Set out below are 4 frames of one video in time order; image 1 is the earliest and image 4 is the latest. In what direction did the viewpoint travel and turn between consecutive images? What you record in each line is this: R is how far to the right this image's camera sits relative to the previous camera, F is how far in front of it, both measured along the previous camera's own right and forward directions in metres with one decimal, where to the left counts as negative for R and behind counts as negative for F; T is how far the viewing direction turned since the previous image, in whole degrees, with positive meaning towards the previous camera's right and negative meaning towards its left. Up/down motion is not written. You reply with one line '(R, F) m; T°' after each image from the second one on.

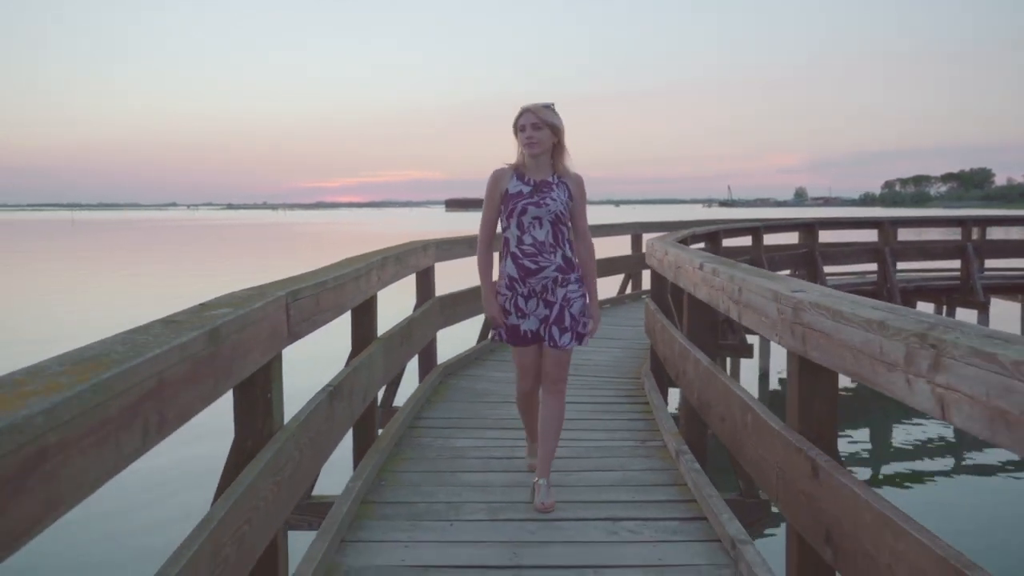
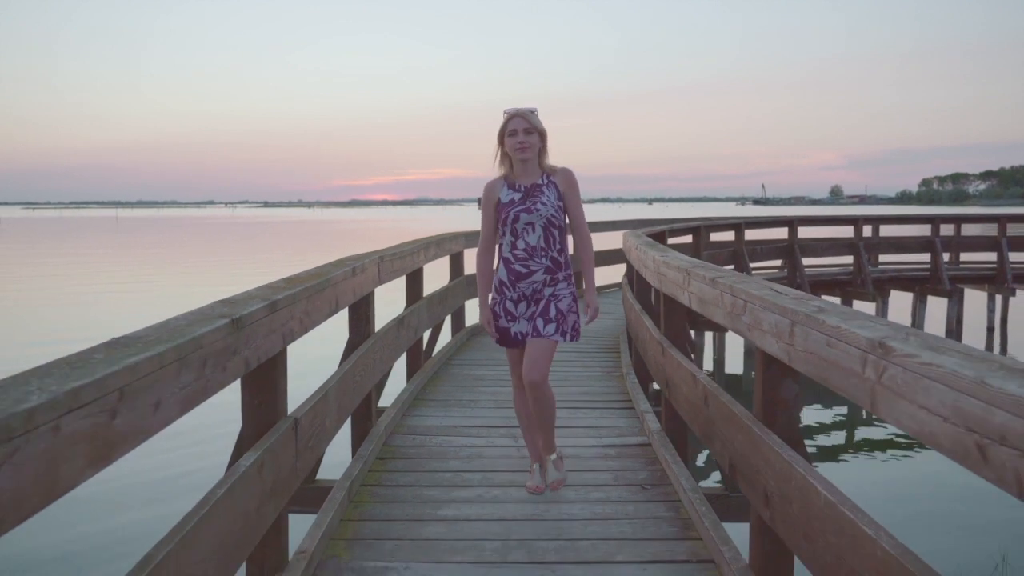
(+0.2, -1.7) m; -2°
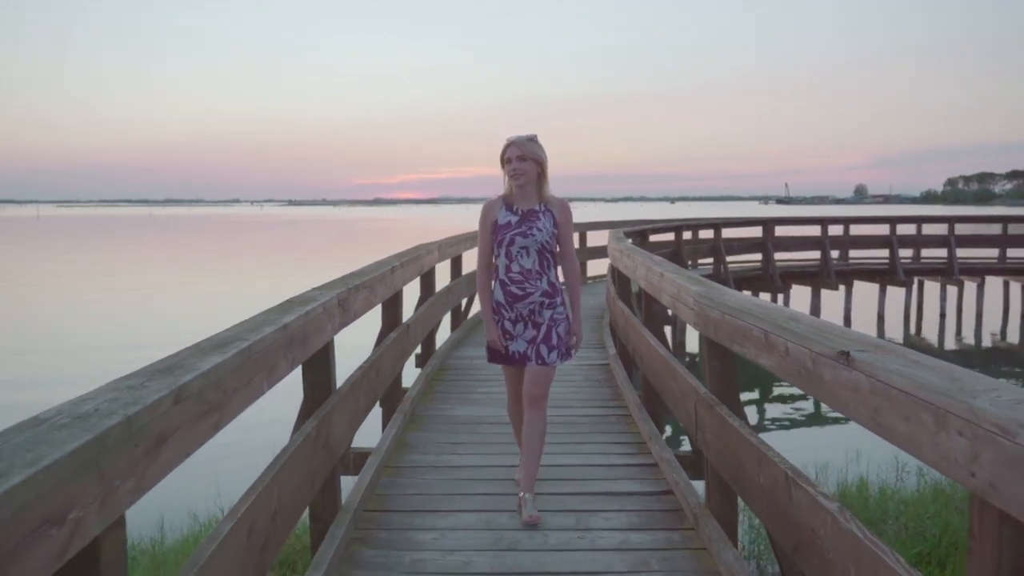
(+0.1, -2.3) m; -2°
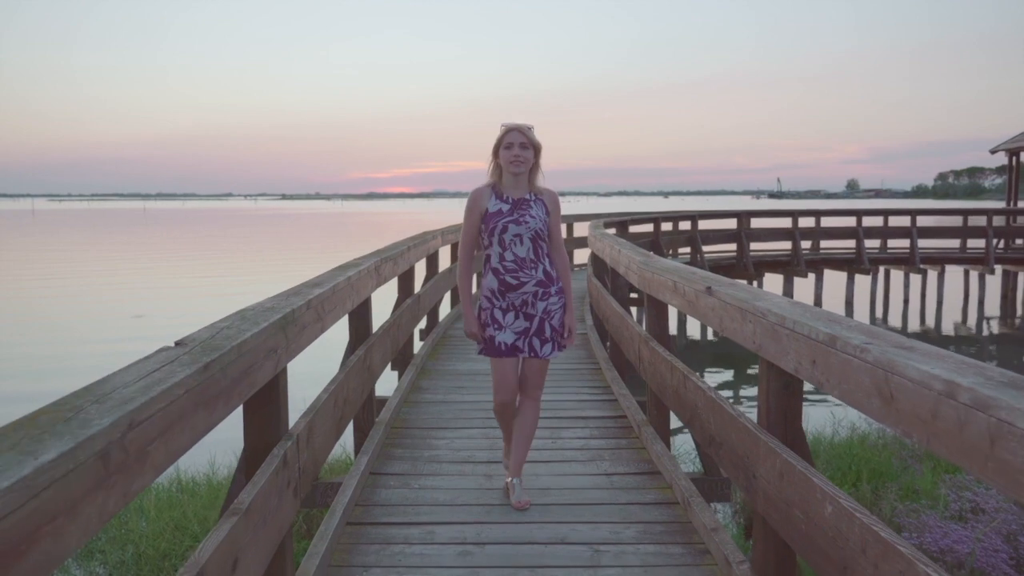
(0.0, -1.1) m; 0°
